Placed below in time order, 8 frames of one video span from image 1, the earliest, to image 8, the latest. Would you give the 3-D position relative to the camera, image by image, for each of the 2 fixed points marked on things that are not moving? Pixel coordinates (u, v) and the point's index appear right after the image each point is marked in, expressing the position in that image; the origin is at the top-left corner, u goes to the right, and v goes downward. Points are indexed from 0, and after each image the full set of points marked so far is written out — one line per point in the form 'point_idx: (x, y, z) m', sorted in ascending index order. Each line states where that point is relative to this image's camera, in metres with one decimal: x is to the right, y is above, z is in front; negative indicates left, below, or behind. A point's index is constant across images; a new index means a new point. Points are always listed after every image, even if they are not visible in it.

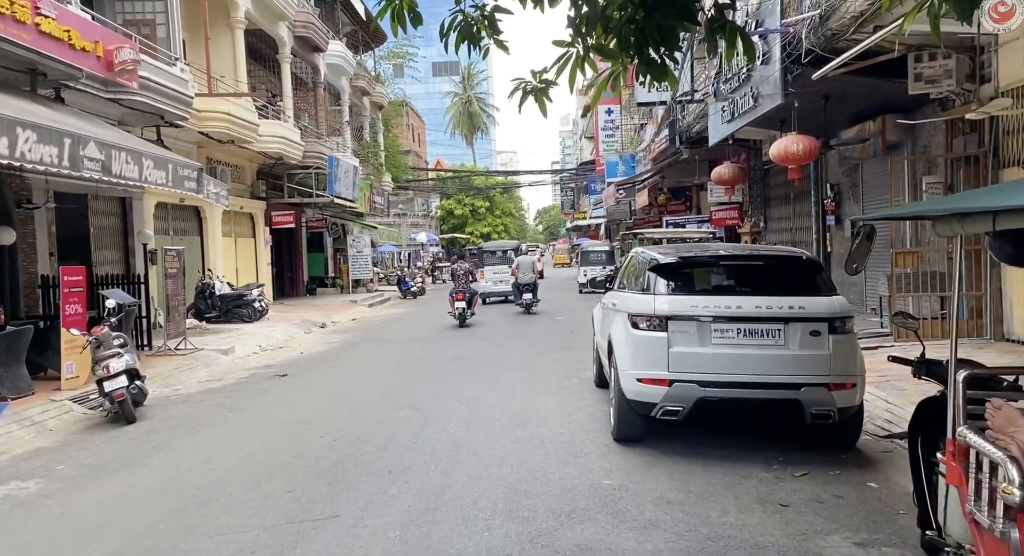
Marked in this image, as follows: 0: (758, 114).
0: (+3.5, +2.3, +11.2) m
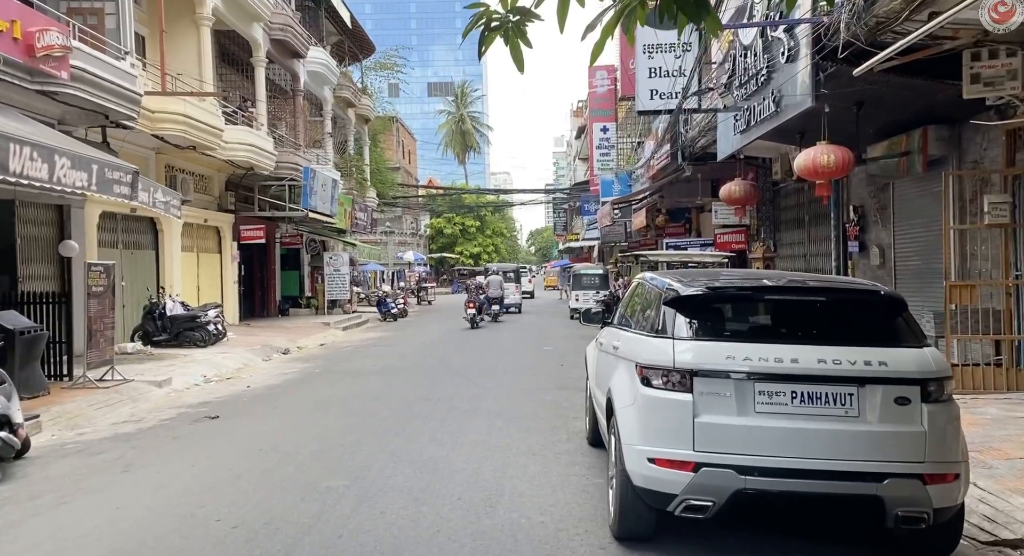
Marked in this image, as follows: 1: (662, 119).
0: (+3.3, +1.9, +9.7) m
1: (+3.6, +3.8, +18.9) m
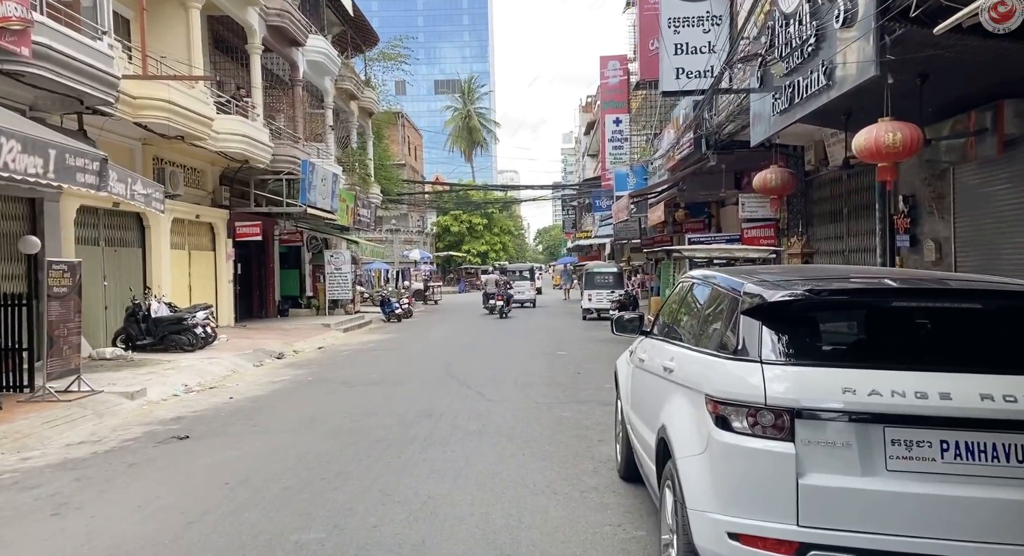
0: (+3.4, +1.9, +8.5) m
1: (+3.8, +3.8, +17.7) m
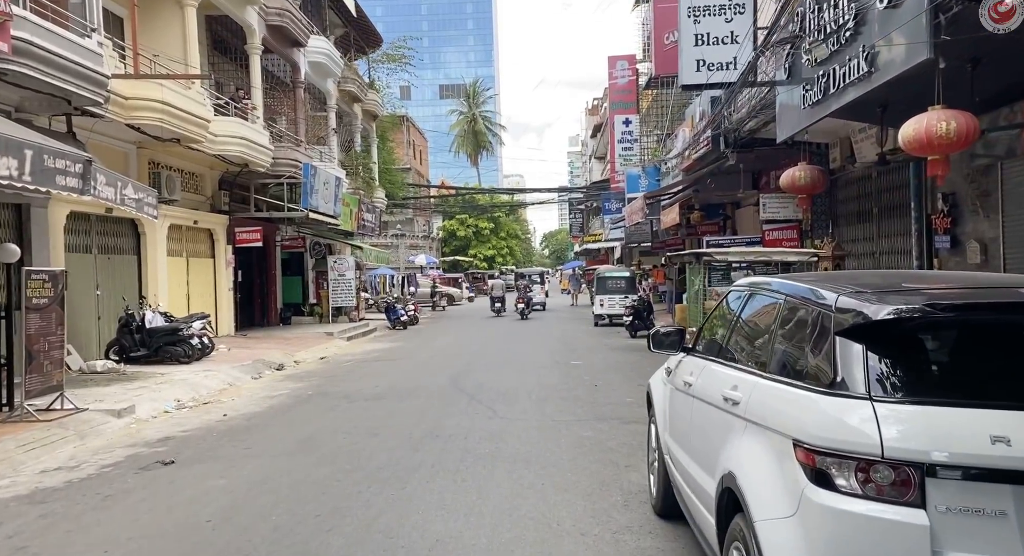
0: (+3.5, +1.9, +7.8) m
1: (+4.0, +3.7, +17.0) m
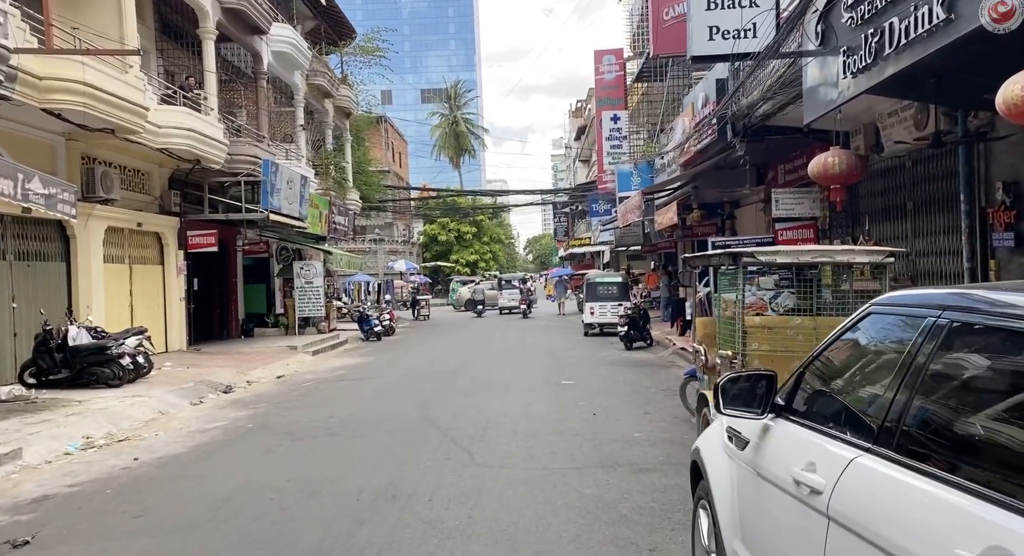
0: (+3.3, +1.8, +6.1) m
1: (+3.6, +3.6, +15.4) m
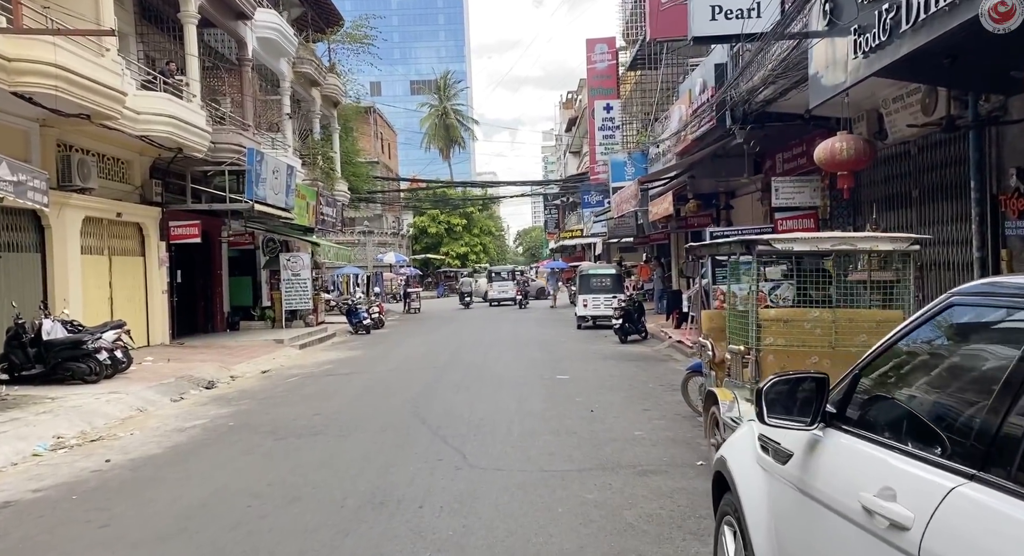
0: (+3.3, +1.9, +5.7) m
1: (+3.5, +3.8, +15.0) m
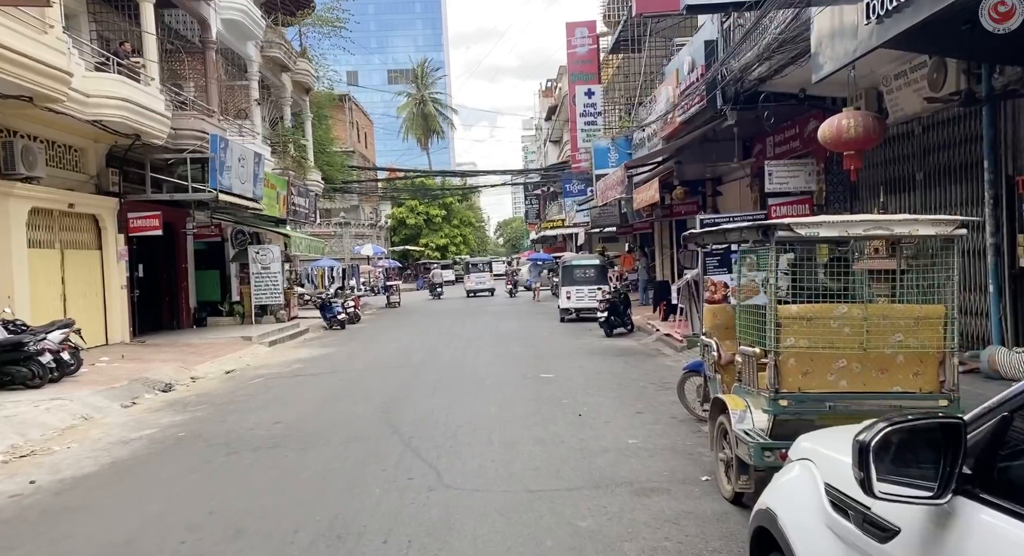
0: (+3.2, +2.0, +5.0) m
1: (+3.1, +4.0, +14.2) m
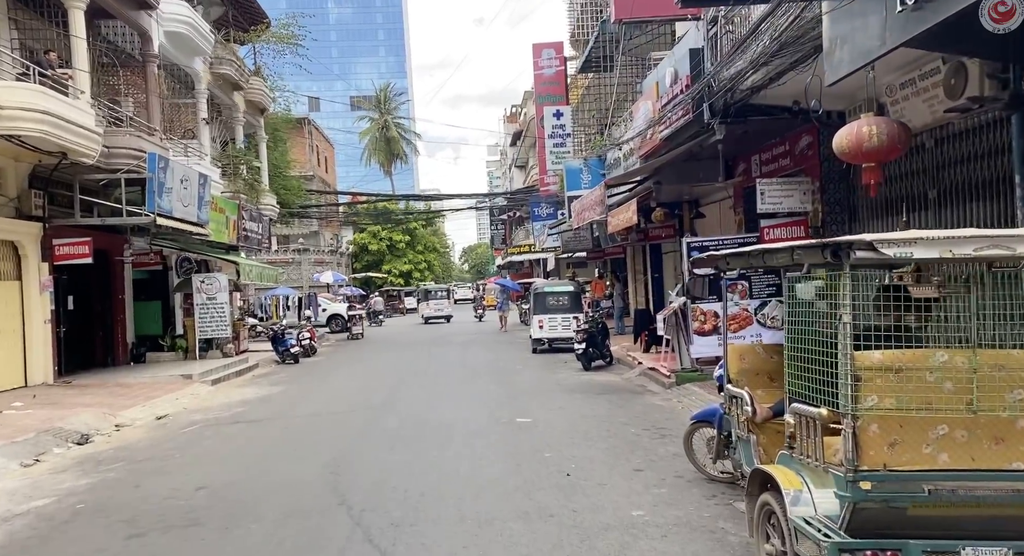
0: (+3.0, +1.8, +4.0) m
1: (+2.5, +3.5, +13.3) m
